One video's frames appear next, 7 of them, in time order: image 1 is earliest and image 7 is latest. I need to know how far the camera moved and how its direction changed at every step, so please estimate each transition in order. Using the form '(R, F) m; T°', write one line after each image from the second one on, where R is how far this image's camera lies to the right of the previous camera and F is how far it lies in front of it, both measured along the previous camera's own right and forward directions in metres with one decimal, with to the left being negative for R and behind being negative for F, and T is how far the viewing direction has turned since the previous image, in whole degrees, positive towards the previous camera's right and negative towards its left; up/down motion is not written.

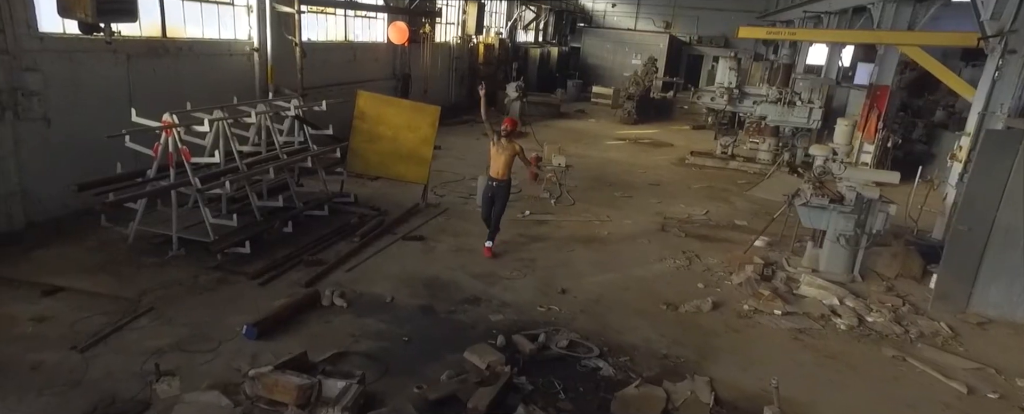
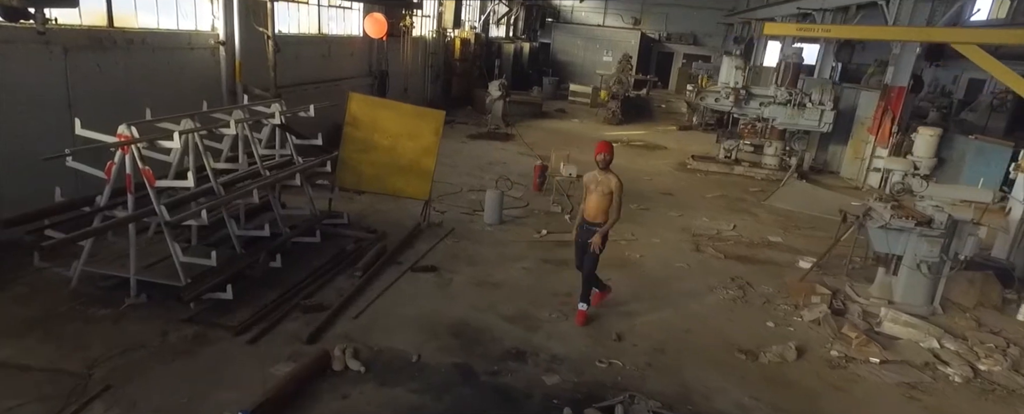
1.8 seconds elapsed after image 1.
(-0.6, +1.0) m; +4°
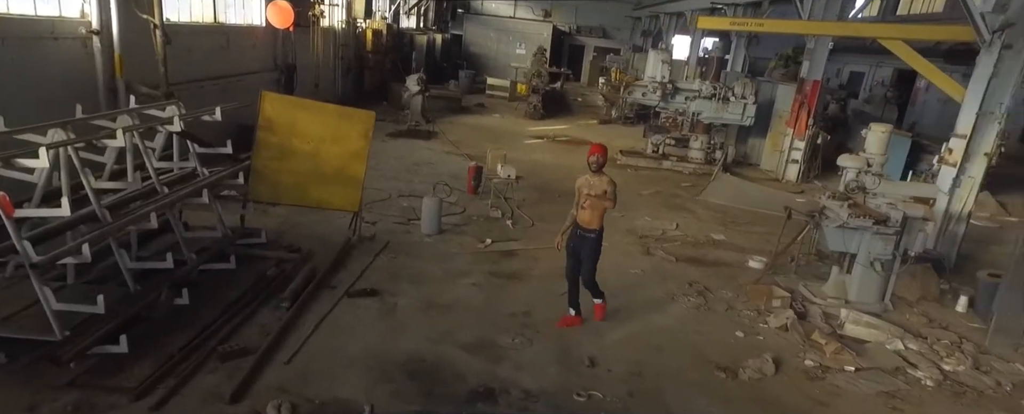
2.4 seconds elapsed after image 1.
(-0.3, +0.5) m; +8°
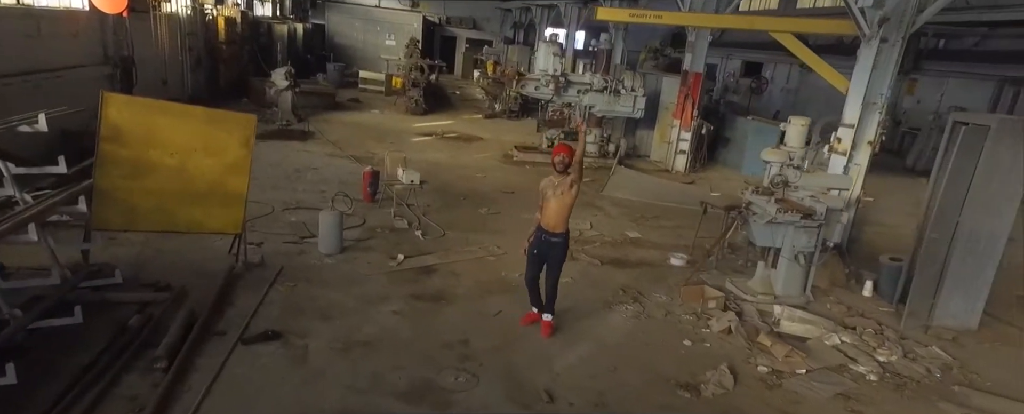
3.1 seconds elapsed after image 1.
(-0.4, +0.6) m; +12°
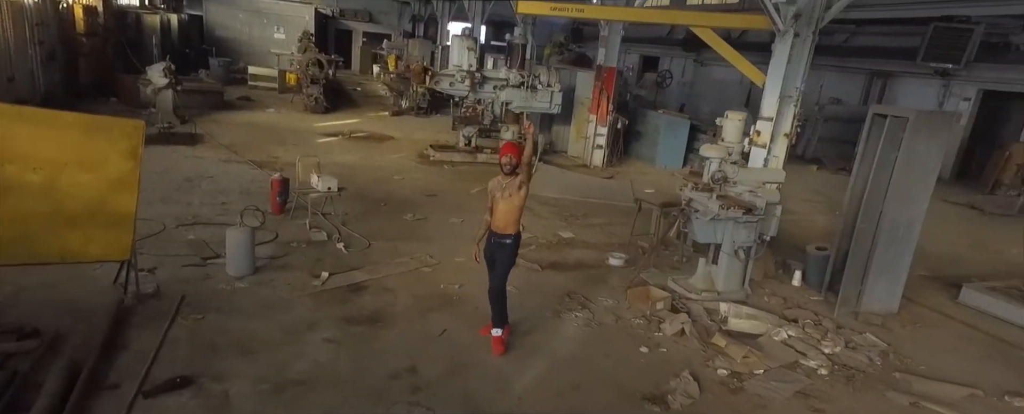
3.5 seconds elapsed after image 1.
(-0.3, +0.4) m; +9°
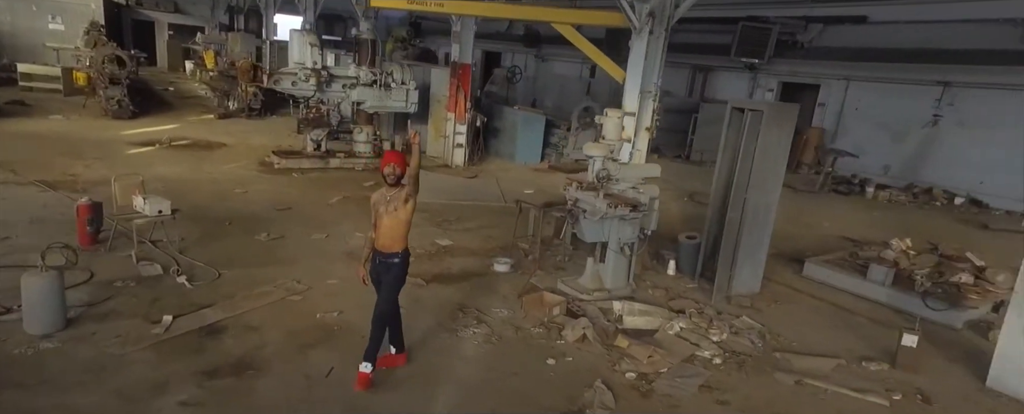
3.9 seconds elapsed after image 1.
(-0.3, +0.4) m; +14°
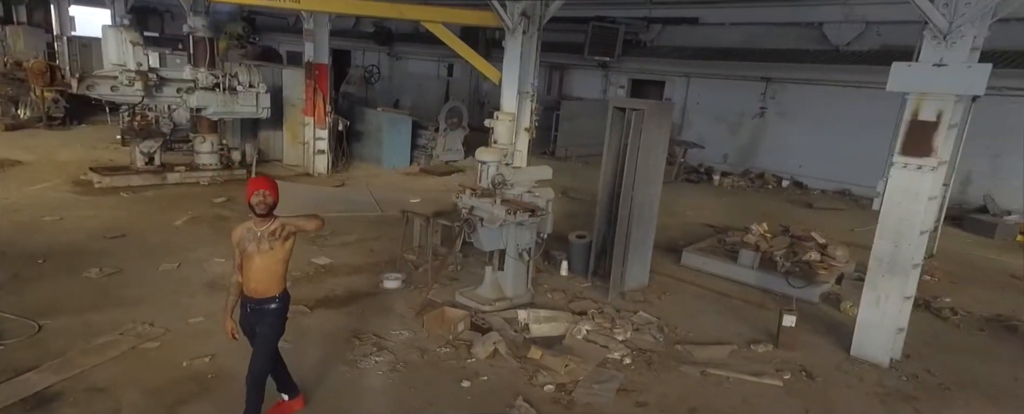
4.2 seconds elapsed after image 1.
(-0.3, +0.4) m; +13°
